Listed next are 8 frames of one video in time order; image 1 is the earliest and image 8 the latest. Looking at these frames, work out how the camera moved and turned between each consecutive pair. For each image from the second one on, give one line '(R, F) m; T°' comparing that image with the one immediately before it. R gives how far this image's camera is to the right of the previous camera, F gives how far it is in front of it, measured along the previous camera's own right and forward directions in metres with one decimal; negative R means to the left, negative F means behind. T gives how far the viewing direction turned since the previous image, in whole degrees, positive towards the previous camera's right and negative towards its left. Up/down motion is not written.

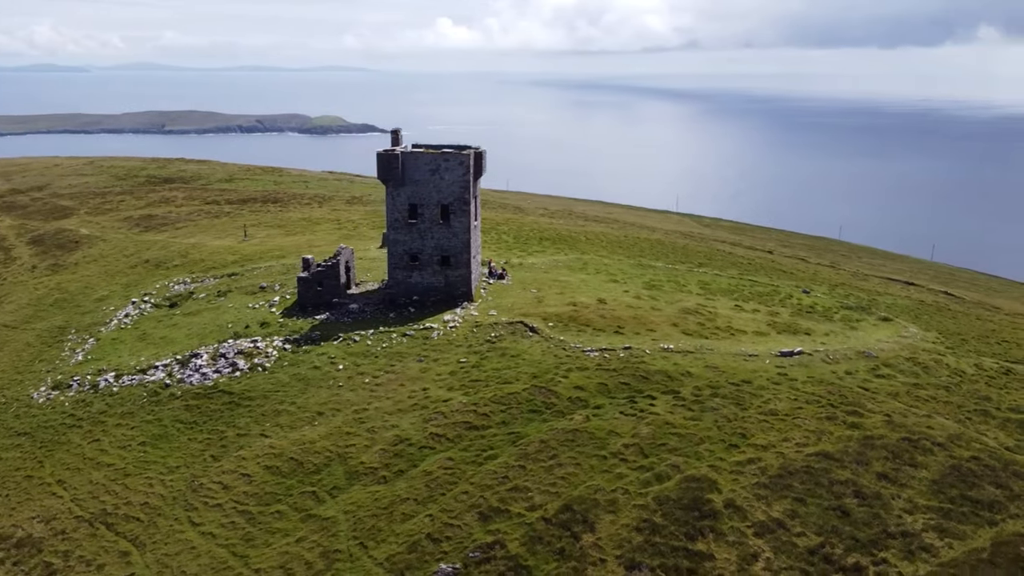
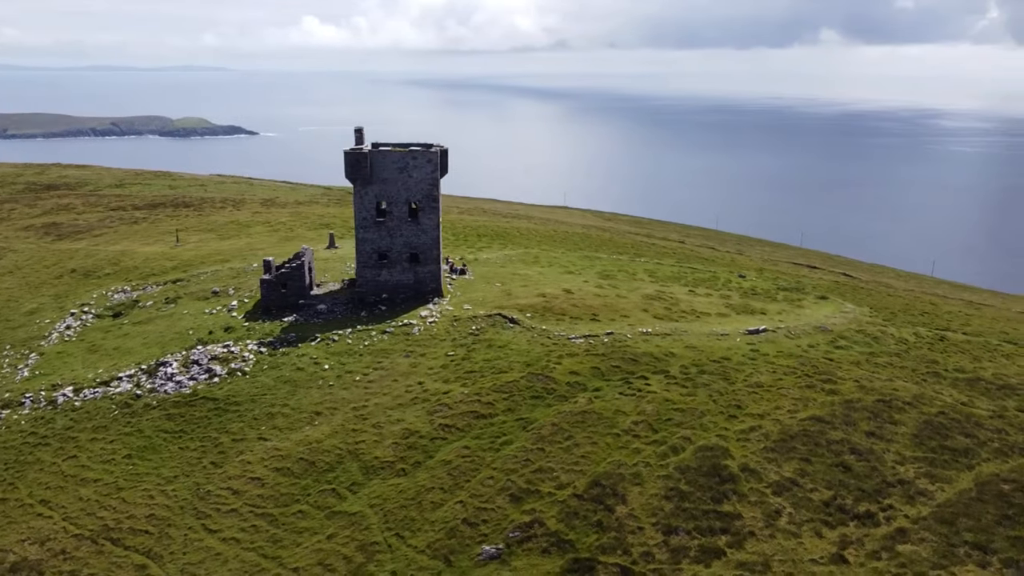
(-4.6, -0.7) m; +9°
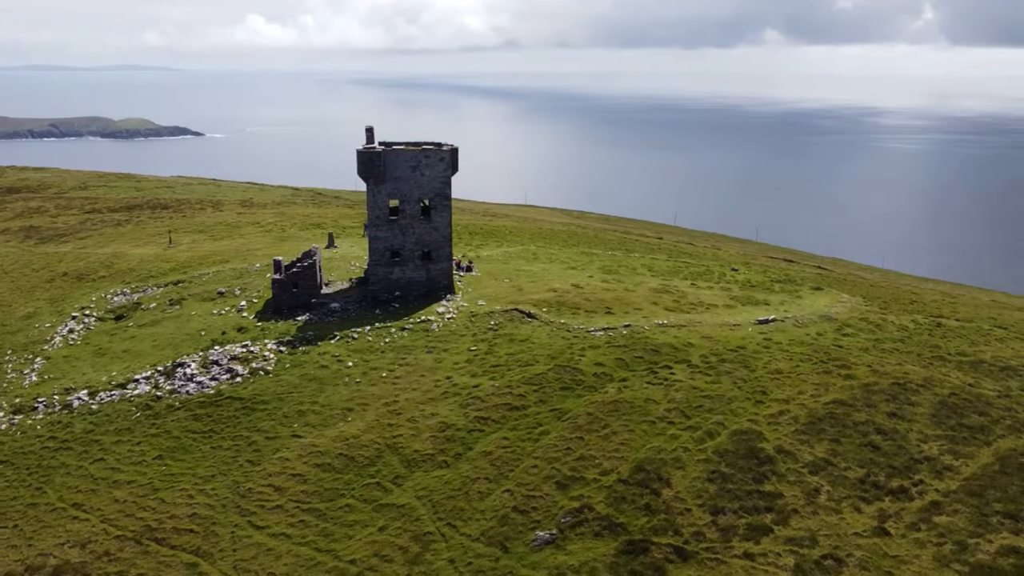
(-3.0, -0.6) m; +3°
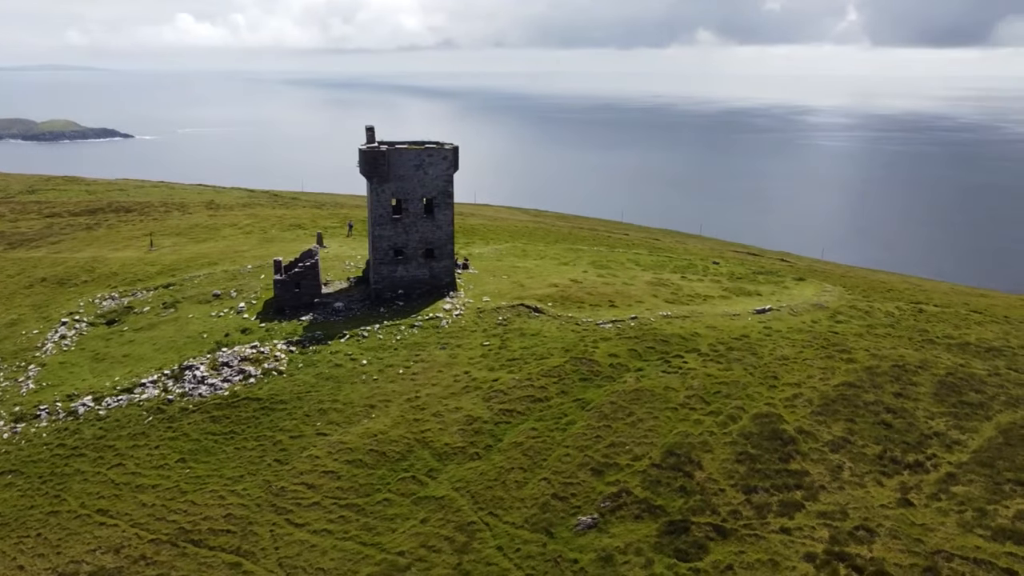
(-3.1, -0.6) m; +4°
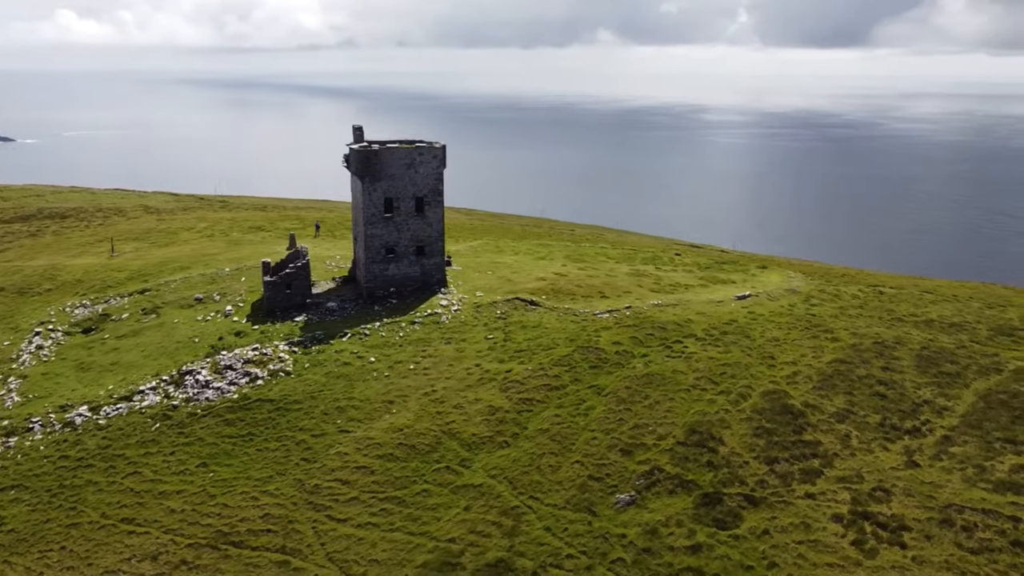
(-4.2, -0.8) m; +6°
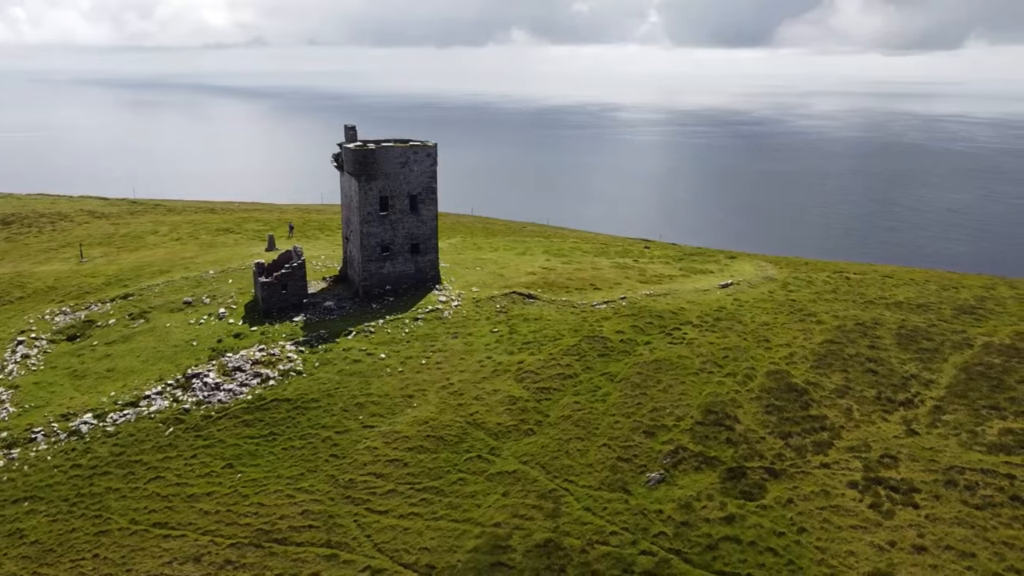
(-3.9, -0.8) m; +6°
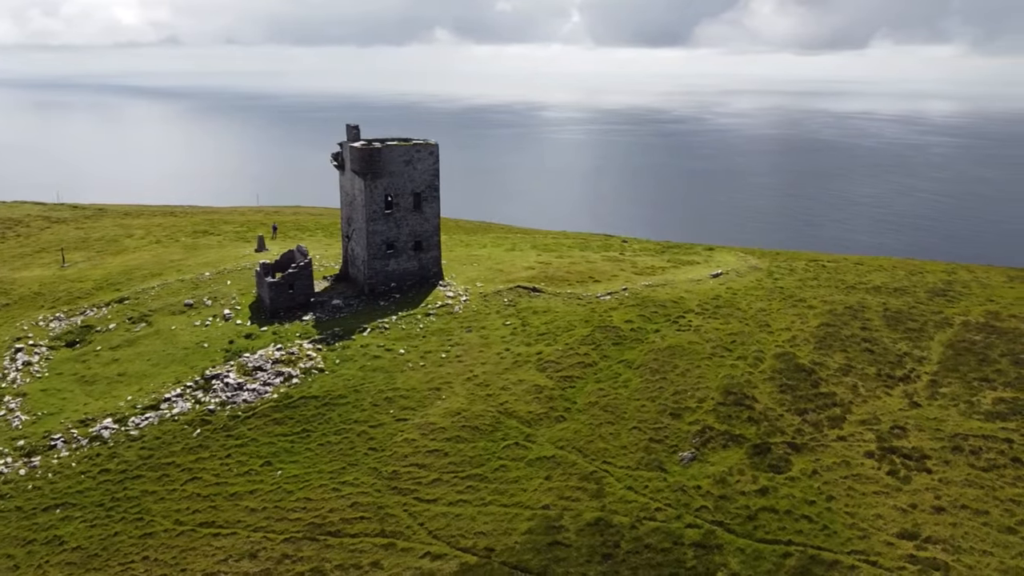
(-4.0, -0.9) m; +5°
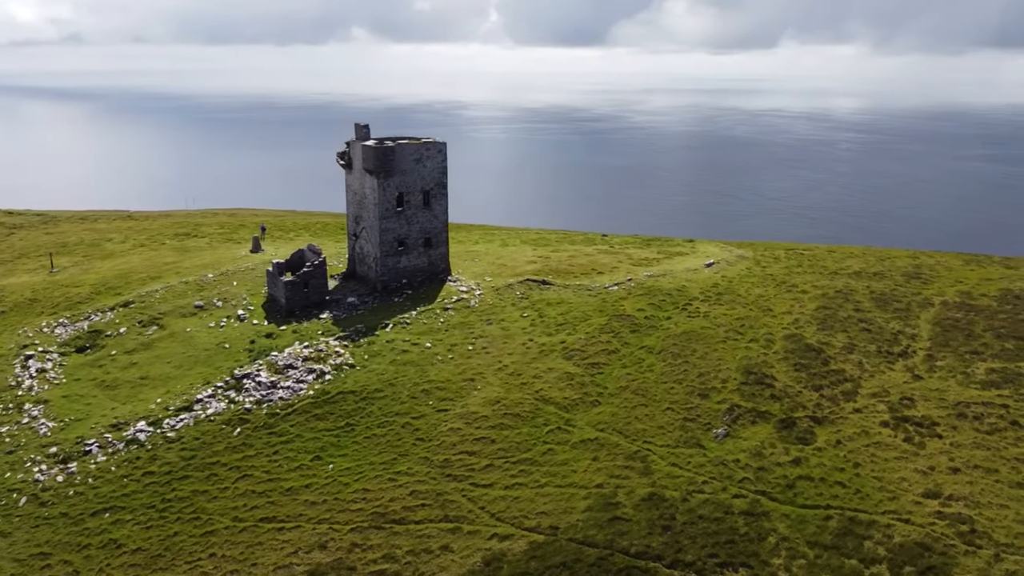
(-4.5, -1.0) m; +5°
